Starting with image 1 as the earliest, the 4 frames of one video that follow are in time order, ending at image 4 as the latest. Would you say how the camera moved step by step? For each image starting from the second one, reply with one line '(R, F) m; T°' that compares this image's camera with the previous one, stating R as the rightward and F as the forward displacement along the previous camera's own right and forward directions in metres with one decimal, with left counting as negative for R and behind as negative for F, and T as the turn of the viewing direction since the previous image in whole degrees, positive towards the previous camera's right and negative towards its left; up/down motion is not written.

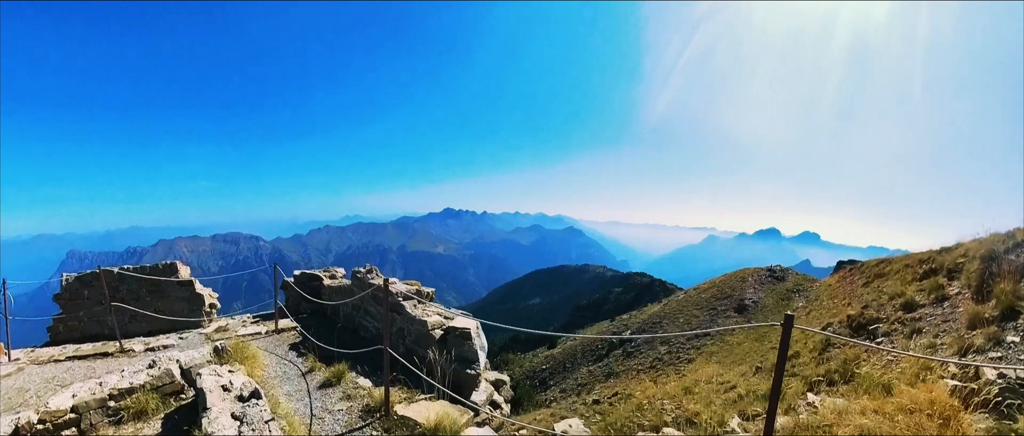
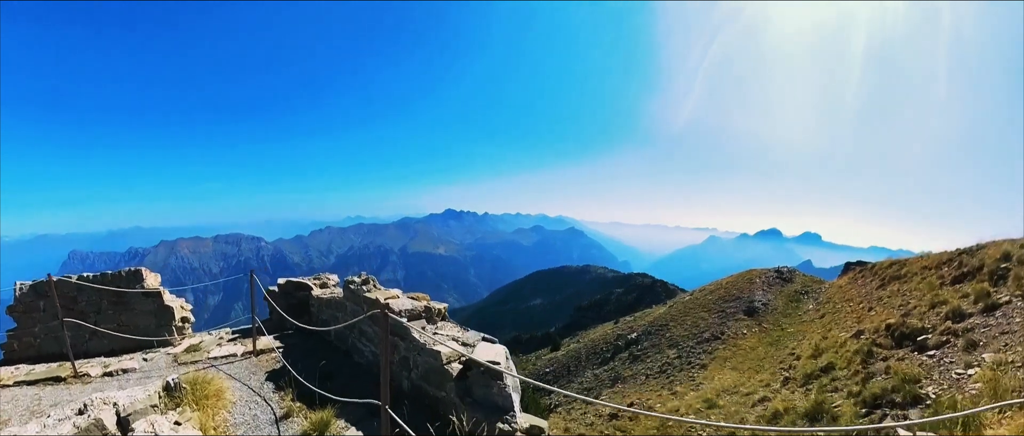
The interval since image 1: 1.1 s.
(-0.2, +0.9) m; 0°
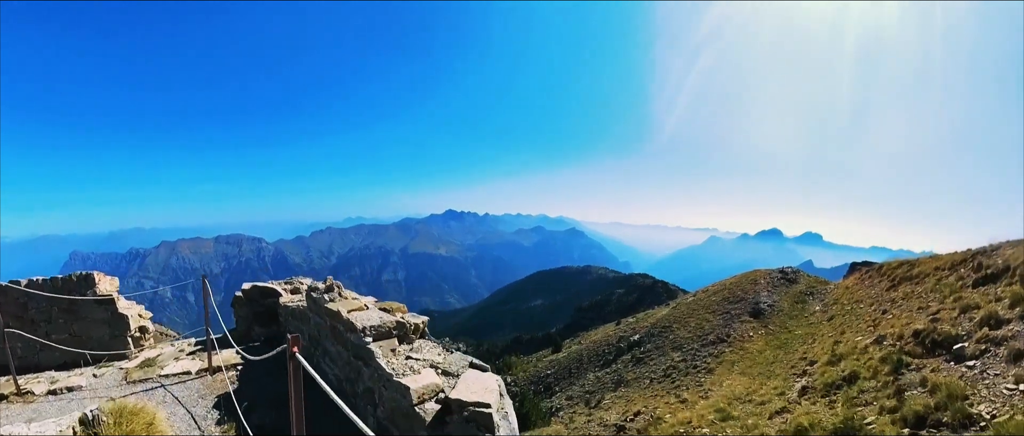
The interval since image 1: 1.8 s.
(0.0, +0.7) m; 0°
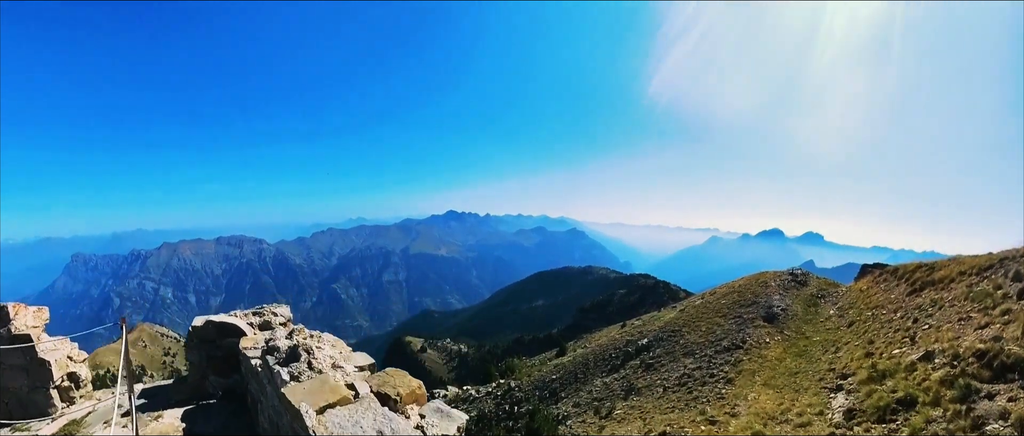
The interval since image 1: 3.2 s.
(-0.4, +1.0) m; 0°
